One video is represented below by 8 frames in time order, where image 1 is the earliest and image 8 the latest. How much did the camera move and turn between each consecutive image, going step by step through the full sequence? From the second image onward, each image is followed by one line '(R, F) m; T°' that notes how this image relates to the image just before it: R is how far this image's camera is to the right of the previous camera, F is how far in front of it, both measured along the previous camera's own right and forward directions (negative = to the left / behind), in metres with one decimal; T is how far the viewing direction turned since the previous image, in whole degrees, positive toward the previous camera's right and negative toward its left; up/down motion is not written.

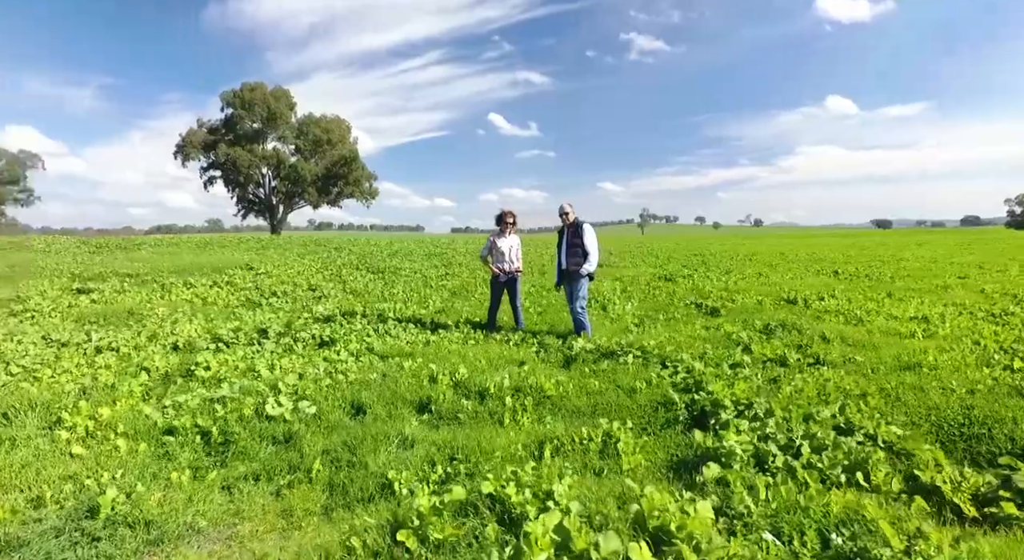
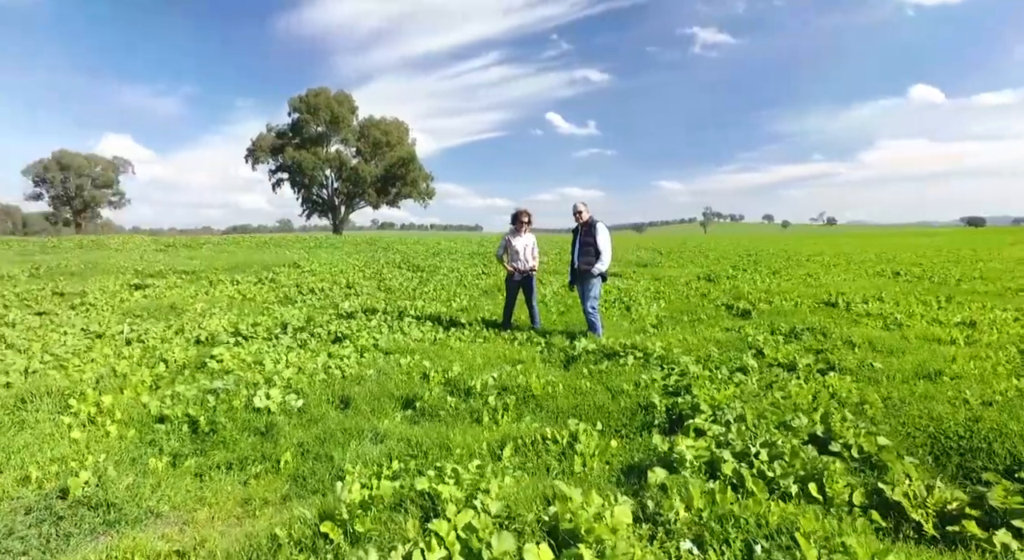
(+0.9, 0.0) m; -5°
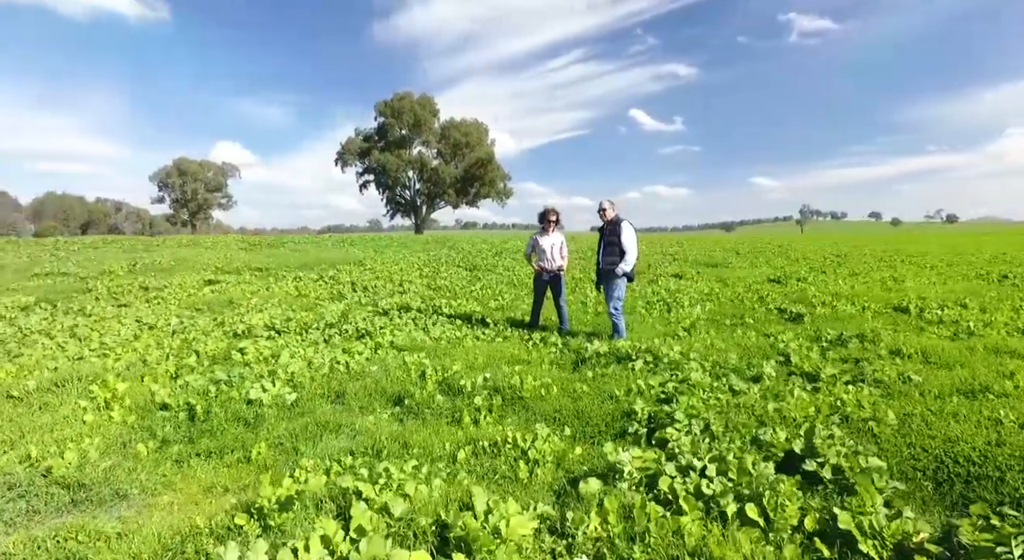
(+1.1, +0.2) m; -7°
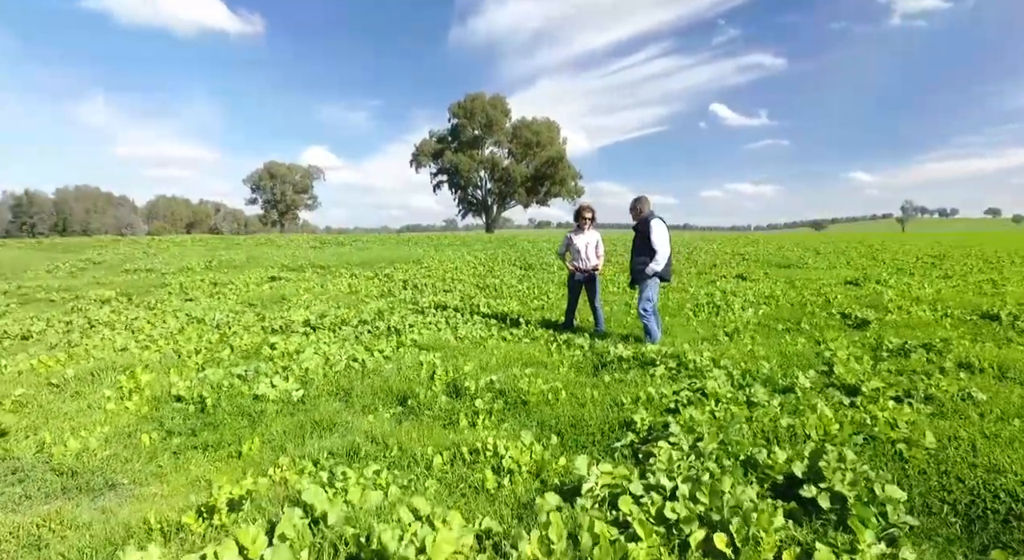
(+0.8, +0.3) m; -7°
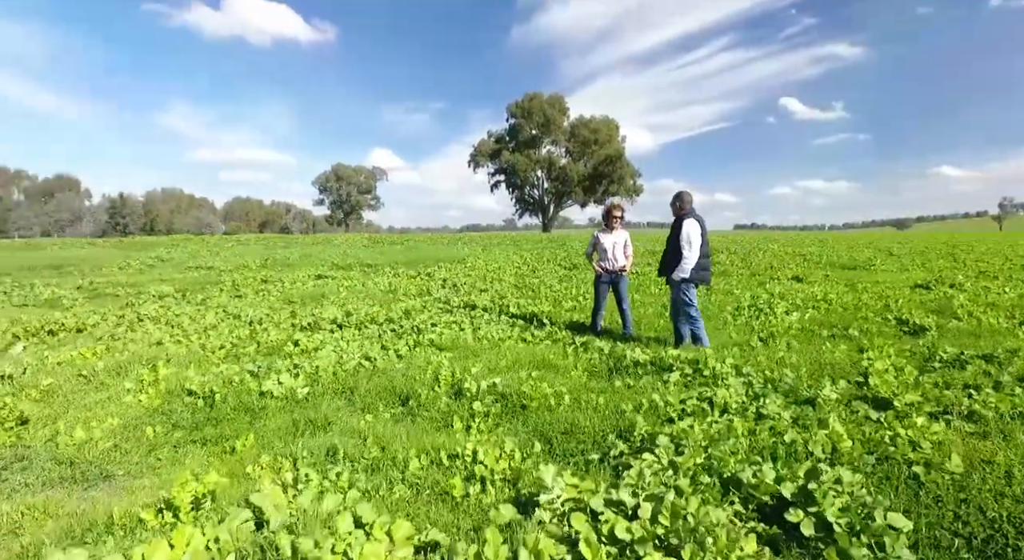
(+0.7, +0.2) m; -5°
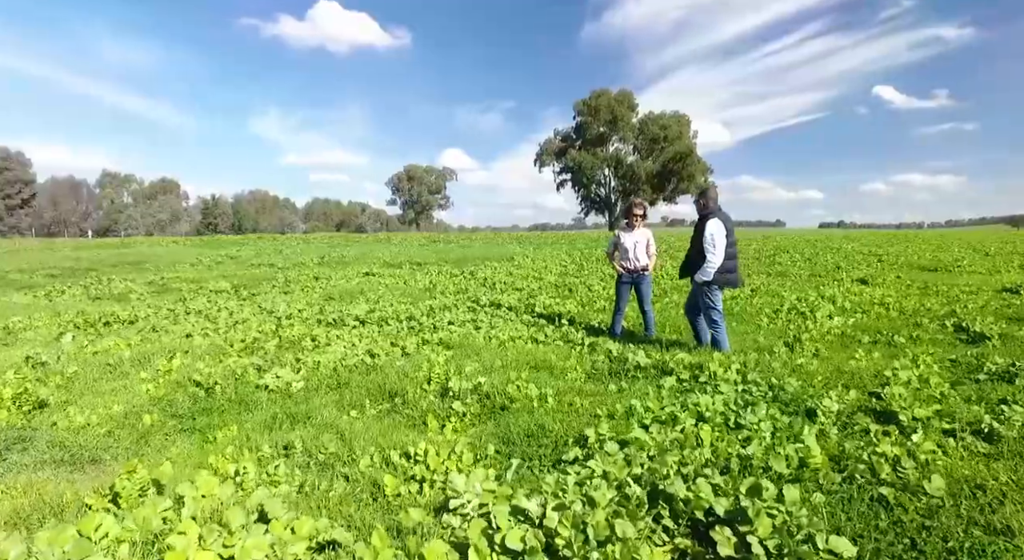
(+1.0, +0.1) m; -6°
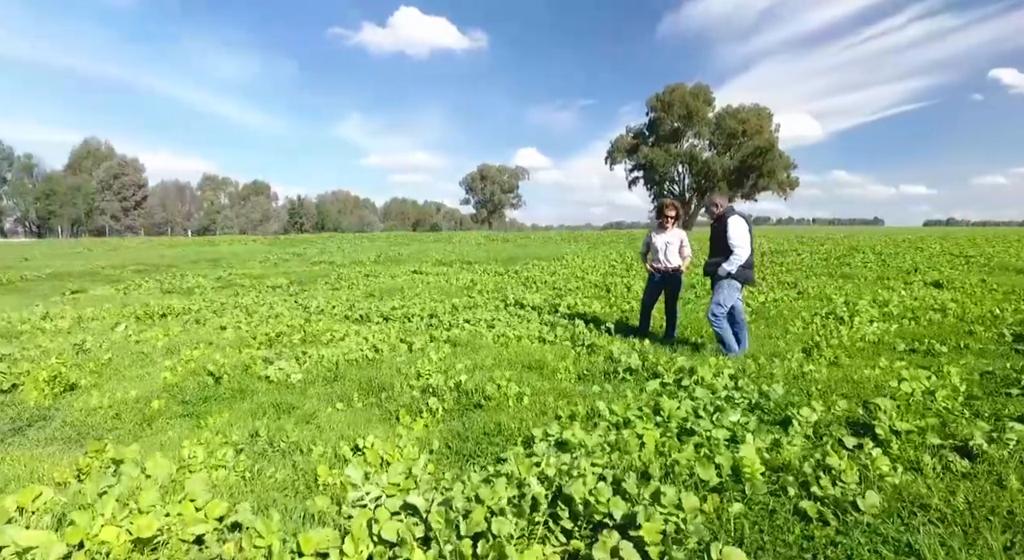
(+1.1, -0.1) m; -7°
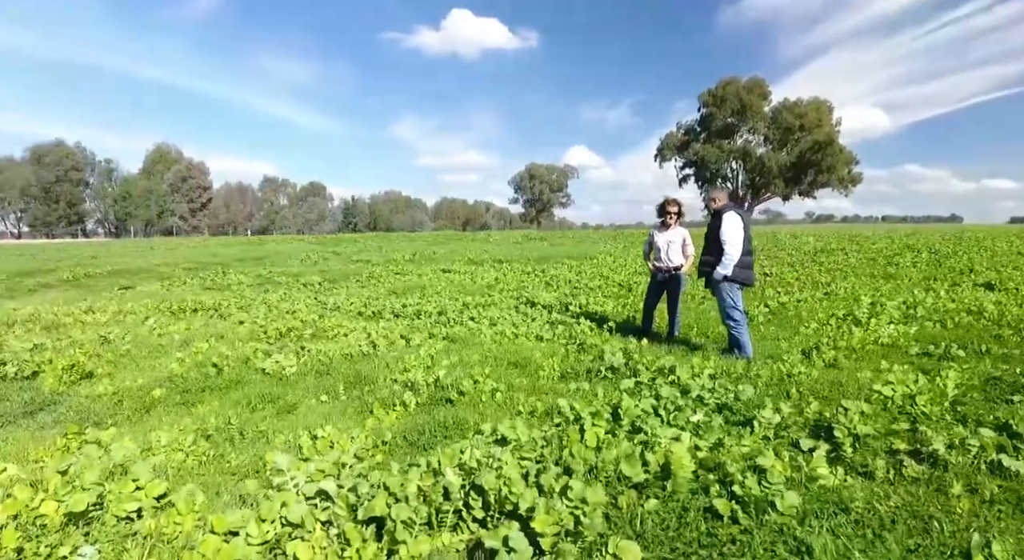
(+0.9, -0.1) m; -4°
